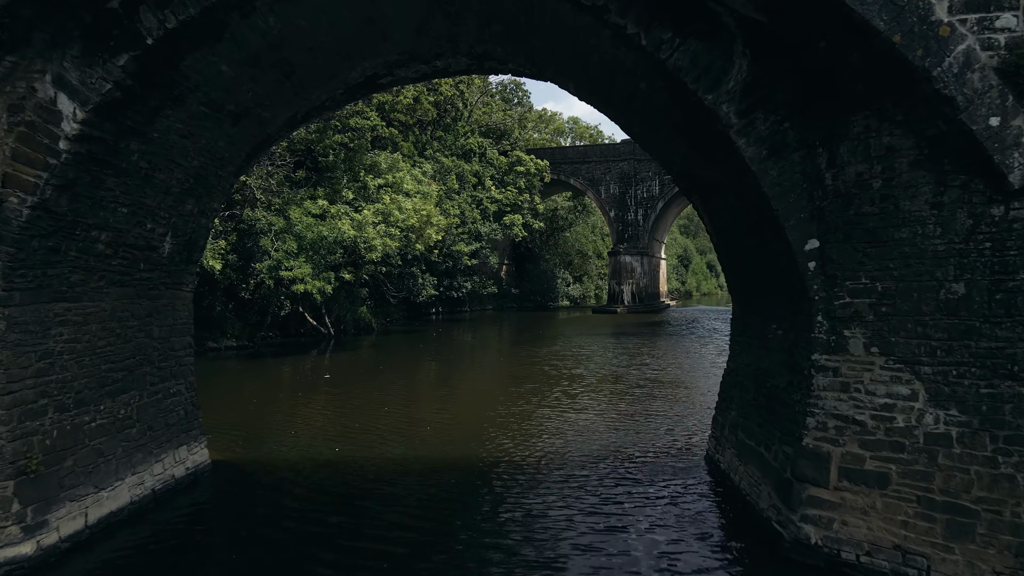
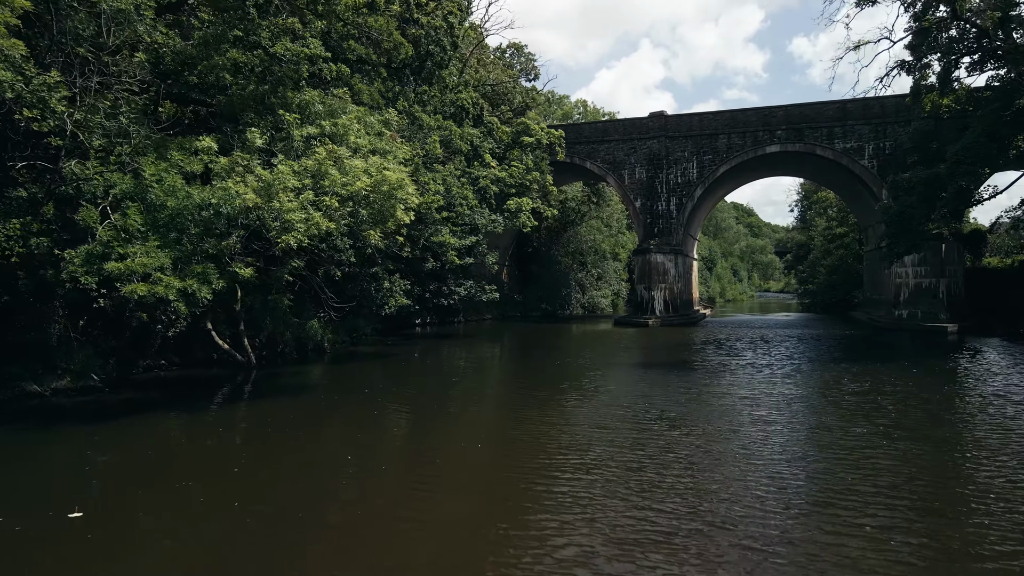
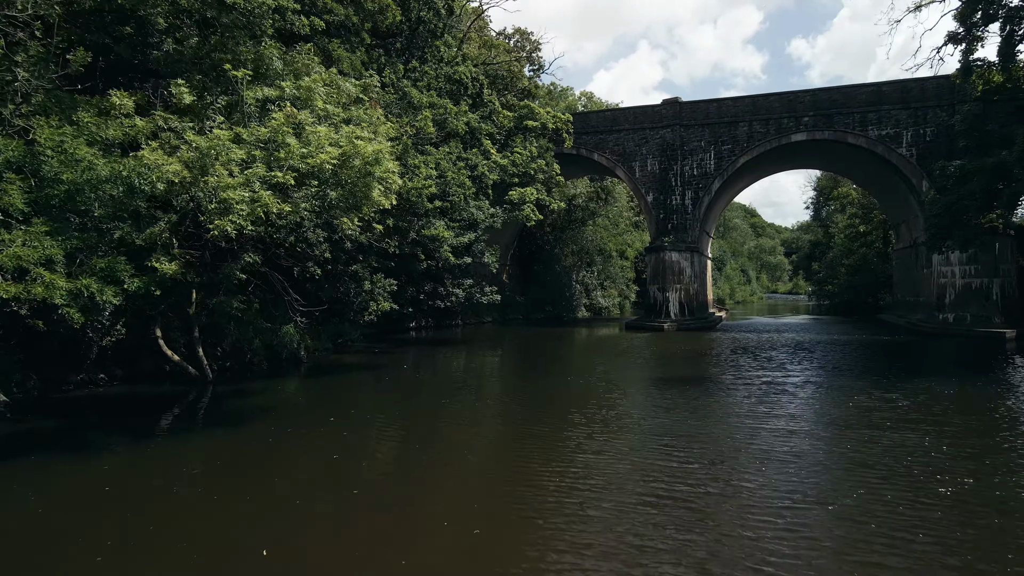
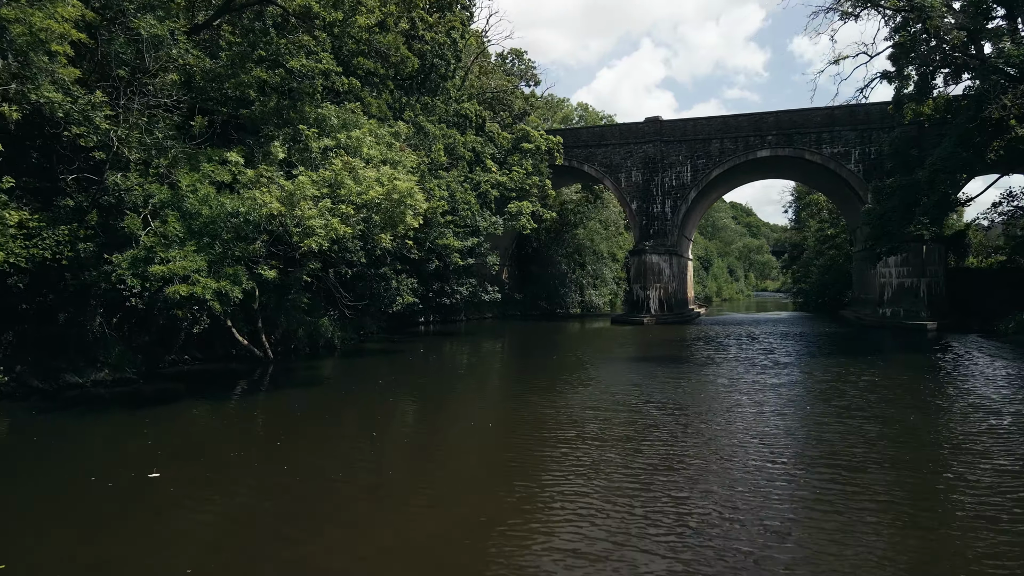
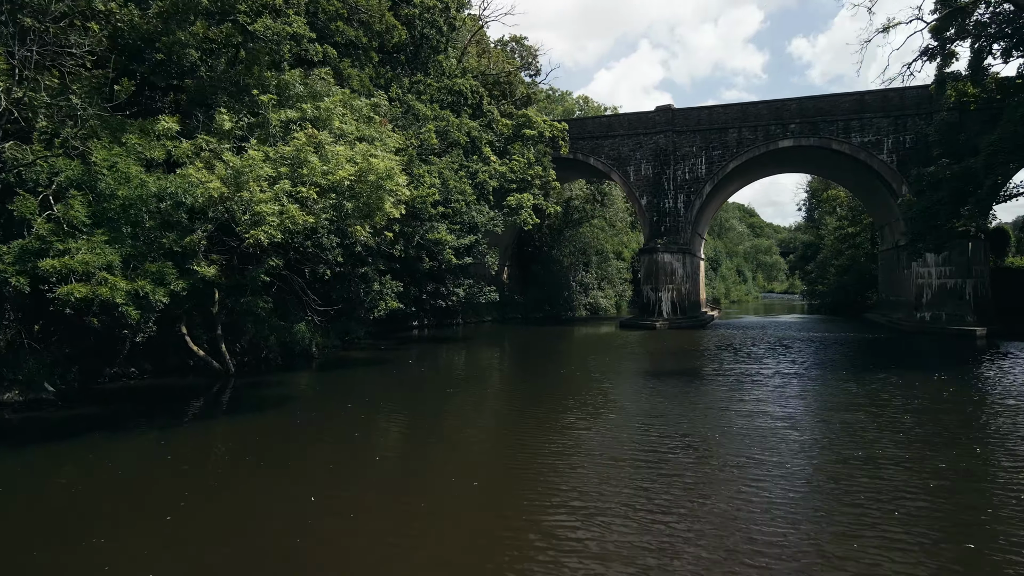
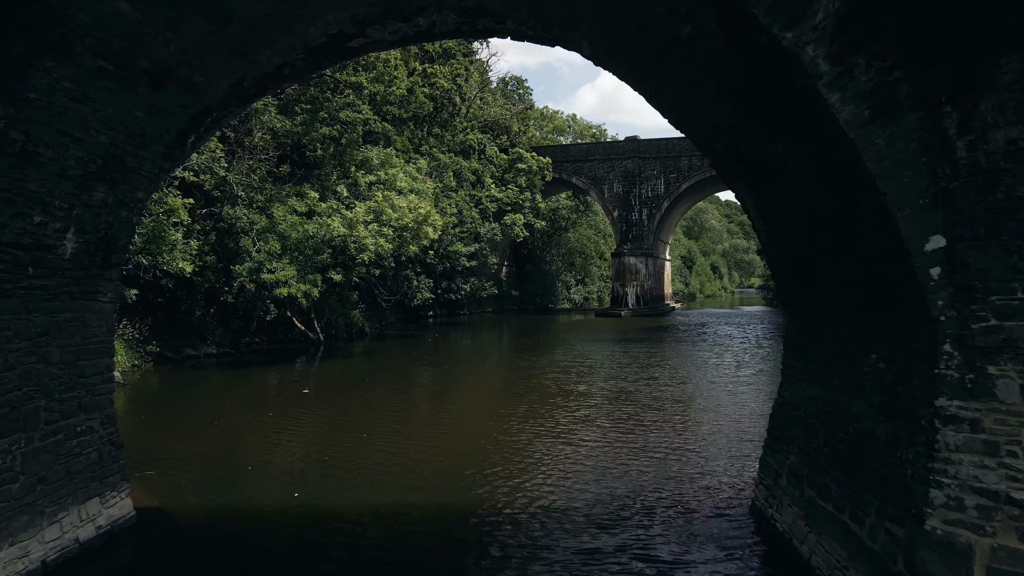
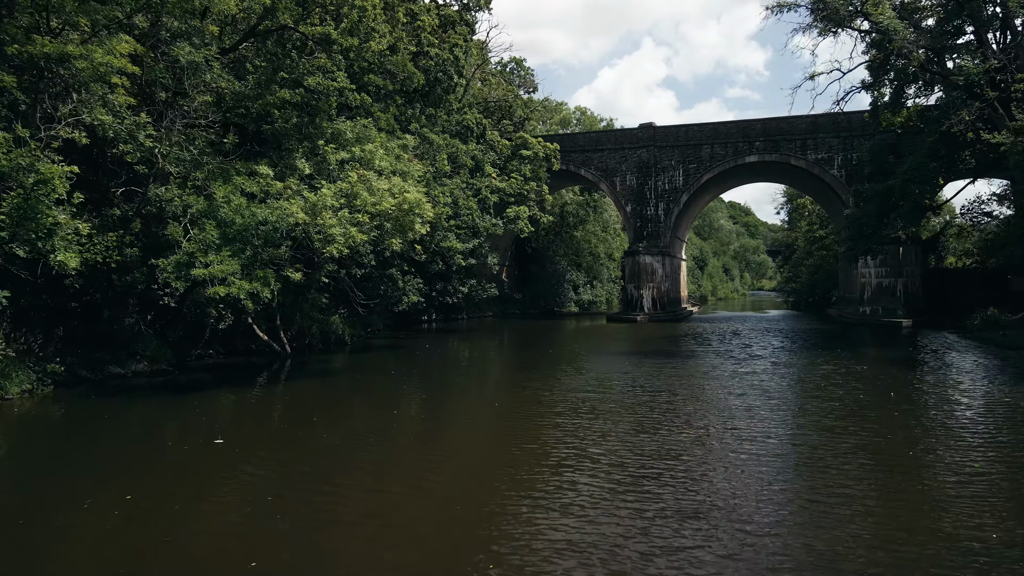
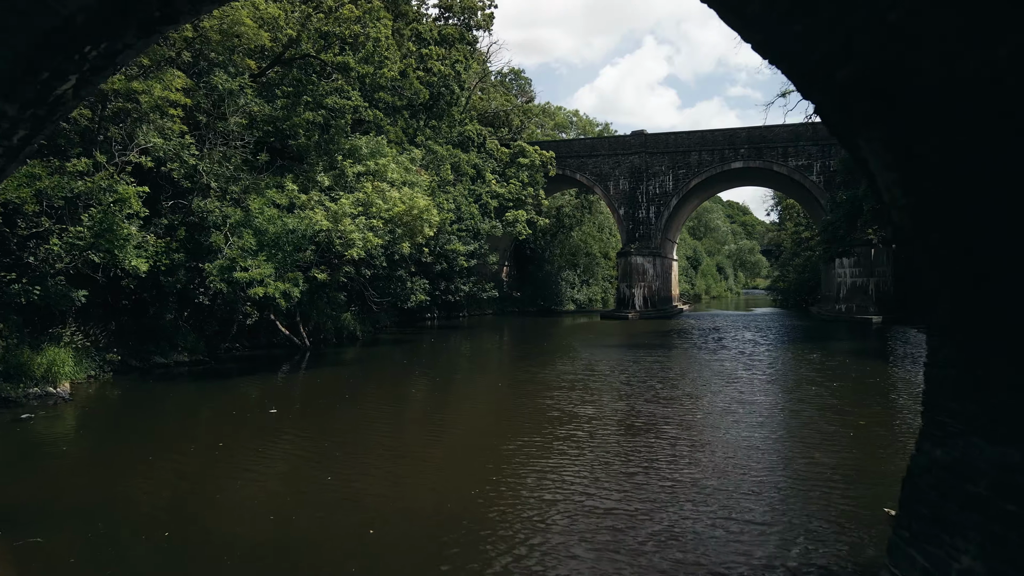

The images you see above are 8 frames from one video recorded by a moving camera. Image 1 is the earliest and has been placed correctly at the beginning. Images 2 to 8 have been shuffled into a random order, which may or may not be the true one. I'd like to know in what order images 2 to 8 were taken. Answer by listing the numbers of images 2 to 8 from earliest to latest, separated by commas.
6, 8, 7, 4, 2, 5, 3
